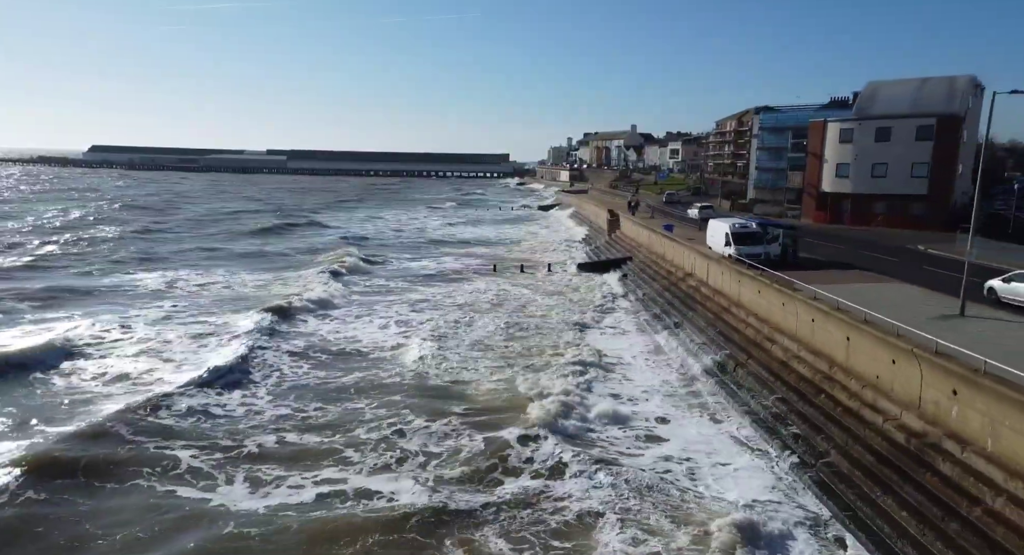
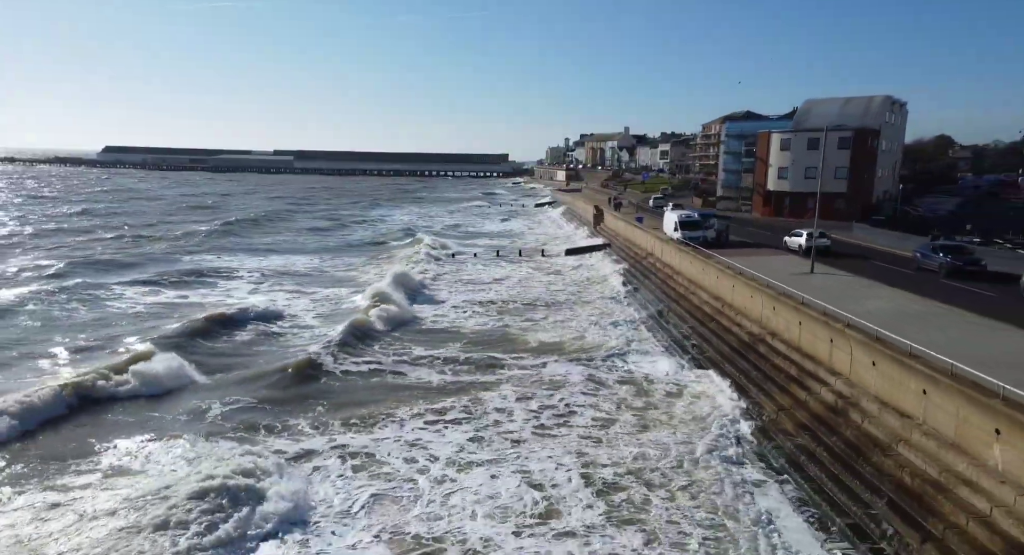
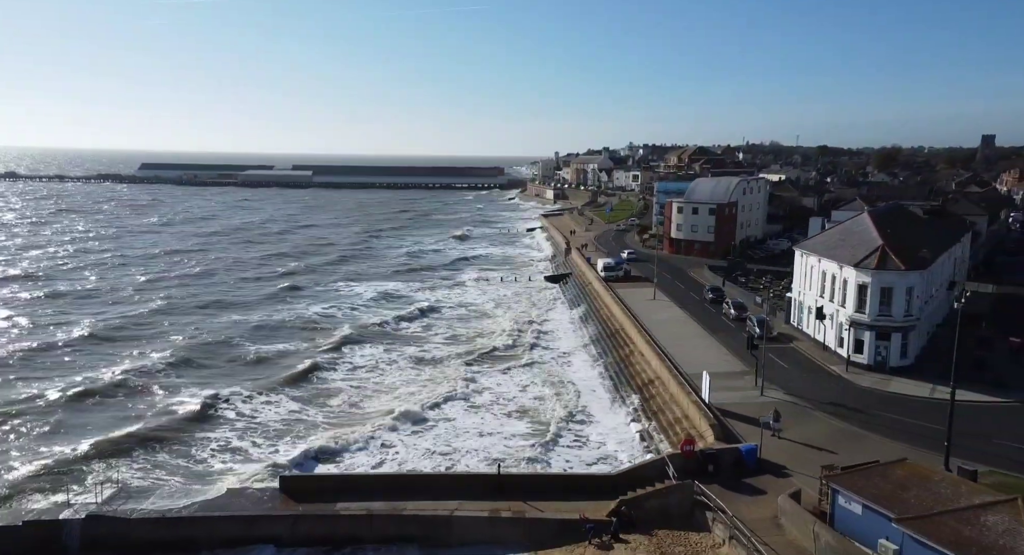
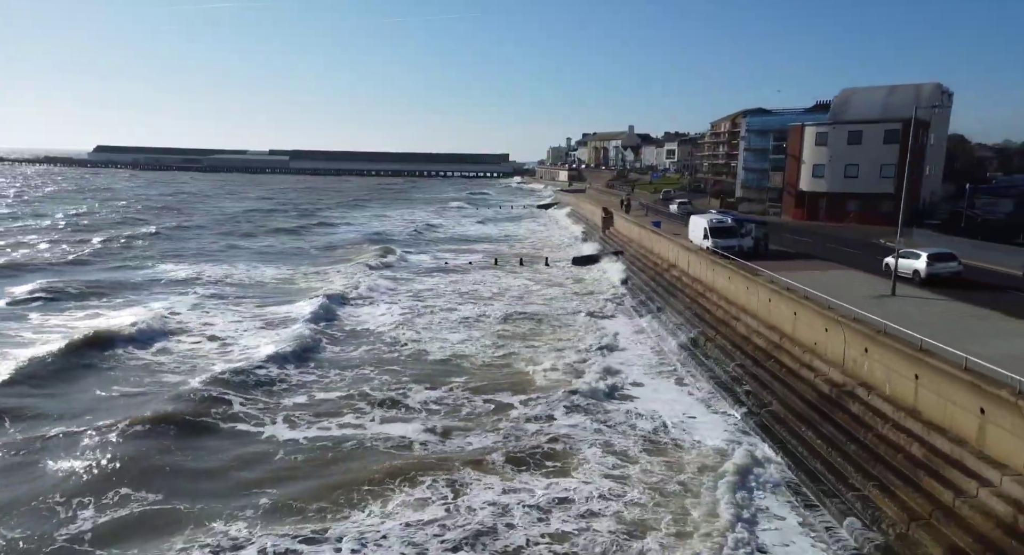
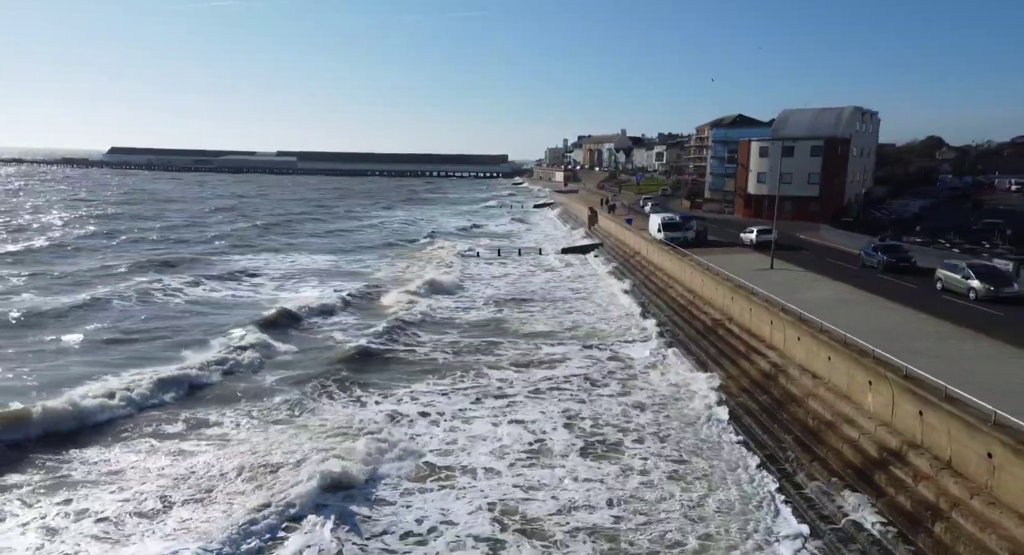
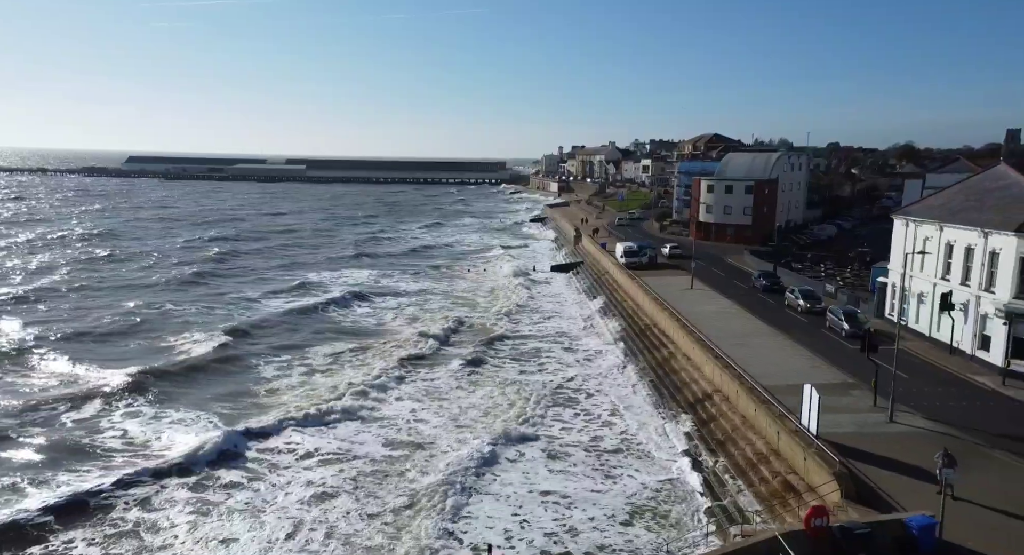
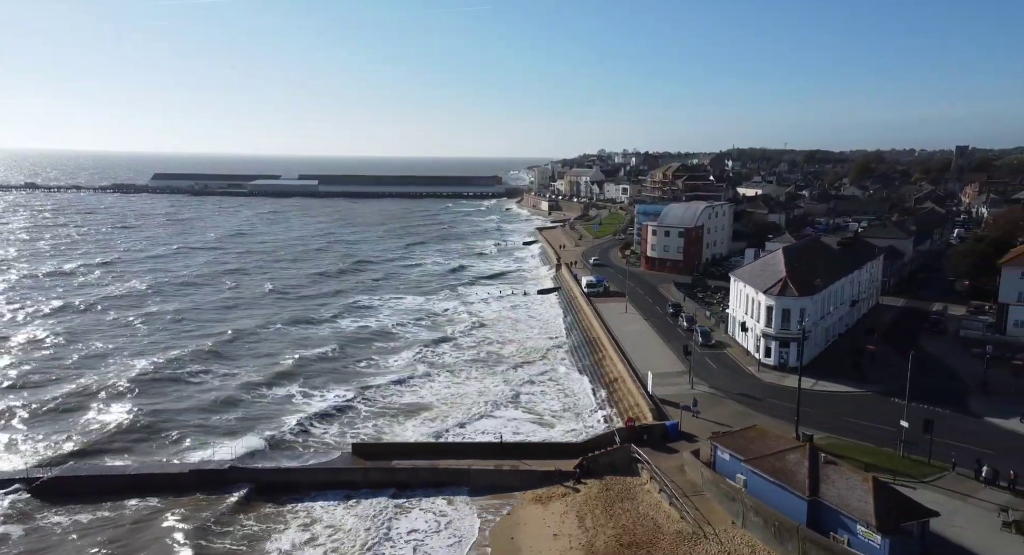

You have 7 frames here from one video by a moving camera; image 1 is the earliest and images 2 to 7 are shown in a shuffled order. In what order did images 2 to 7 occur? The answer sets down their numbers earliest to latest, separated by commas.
4, 2, 5, 6, 3, 7
